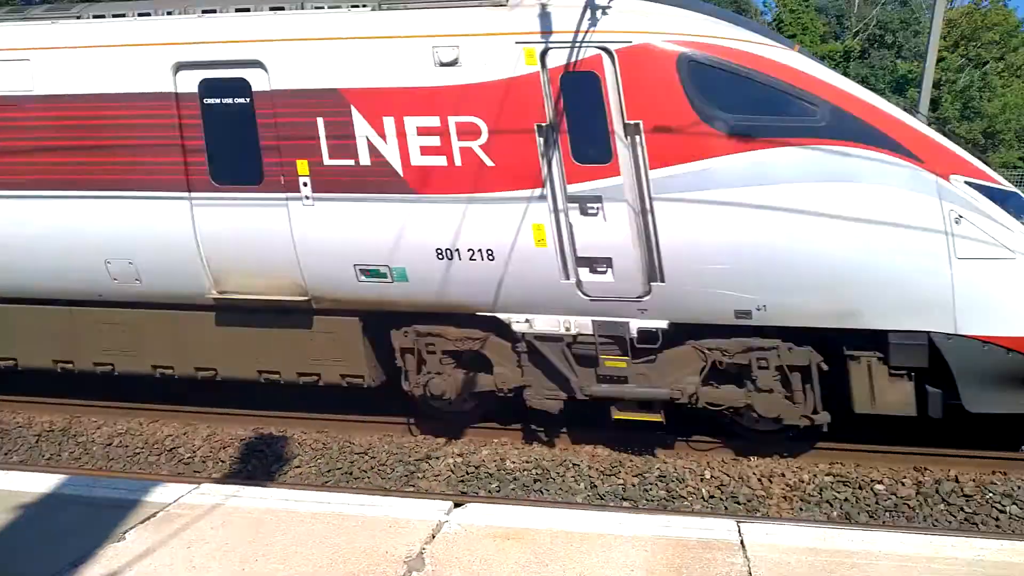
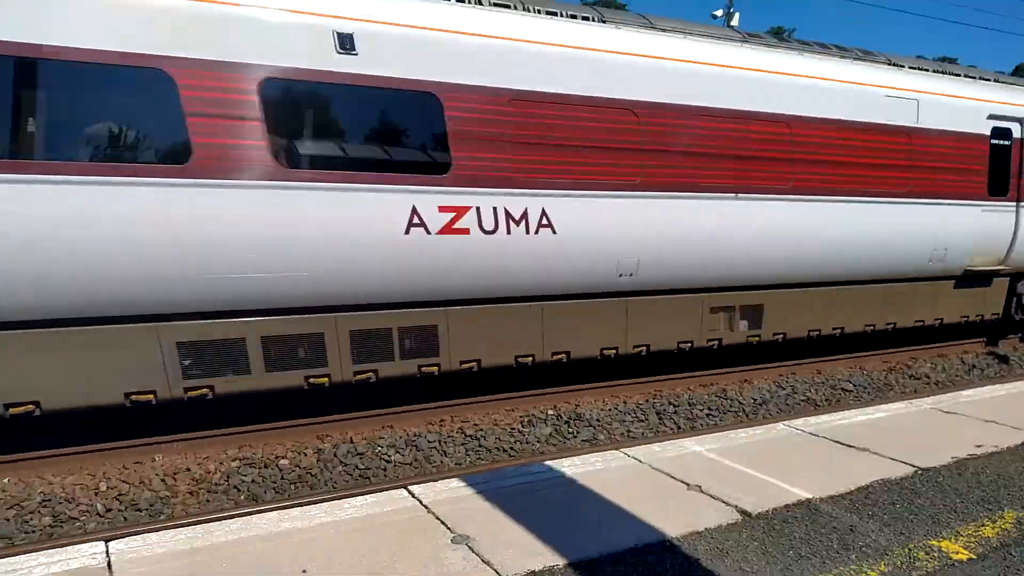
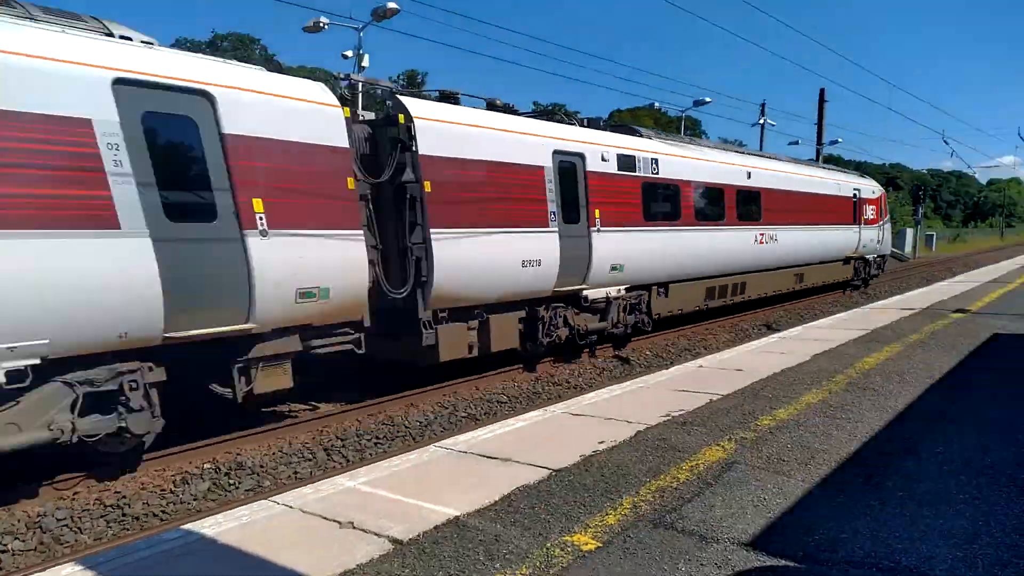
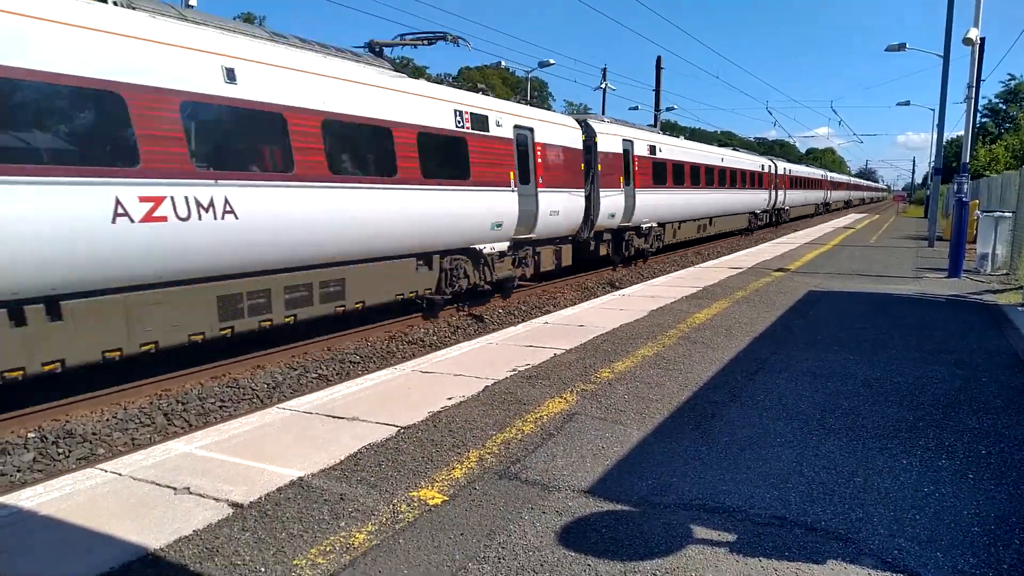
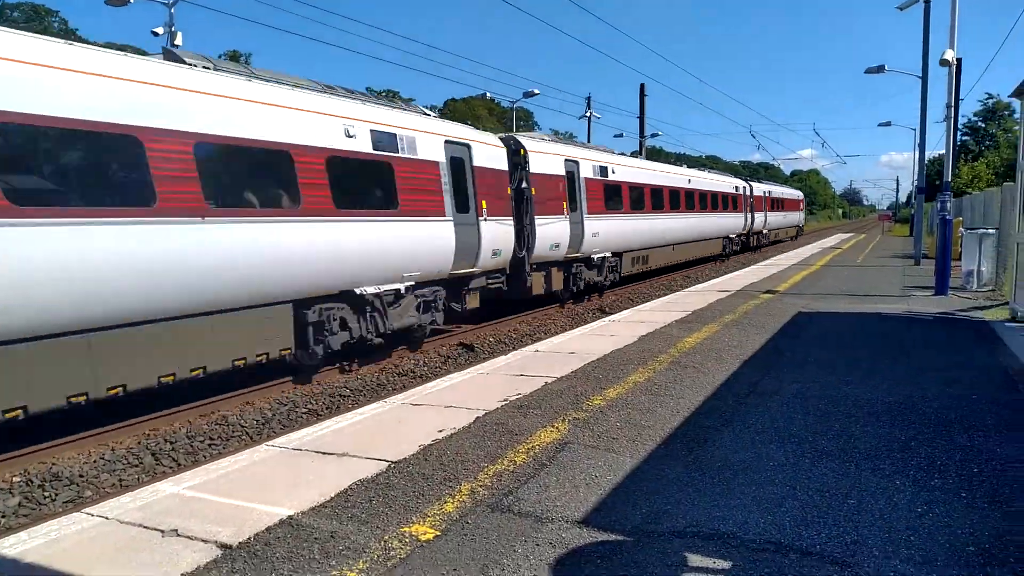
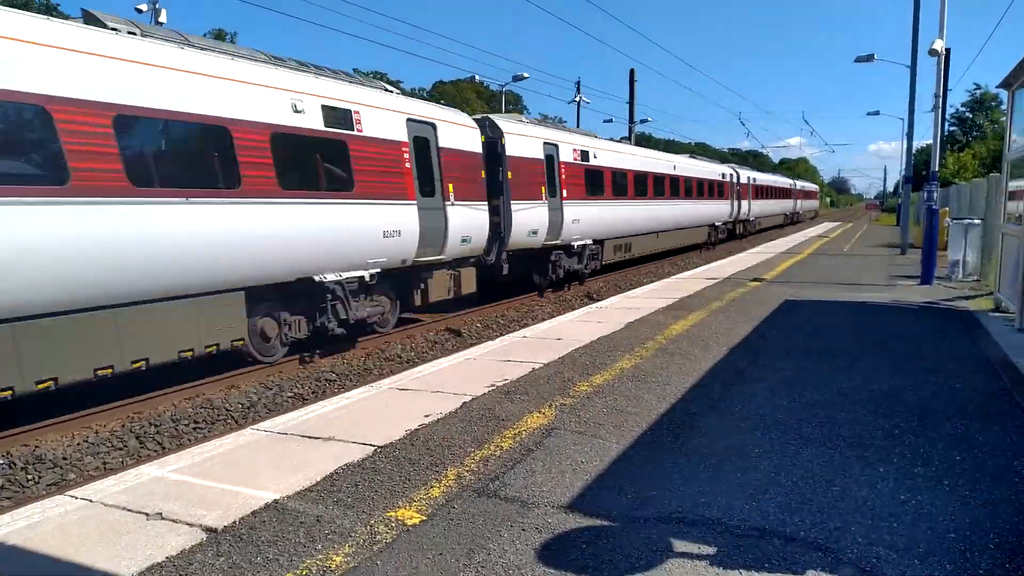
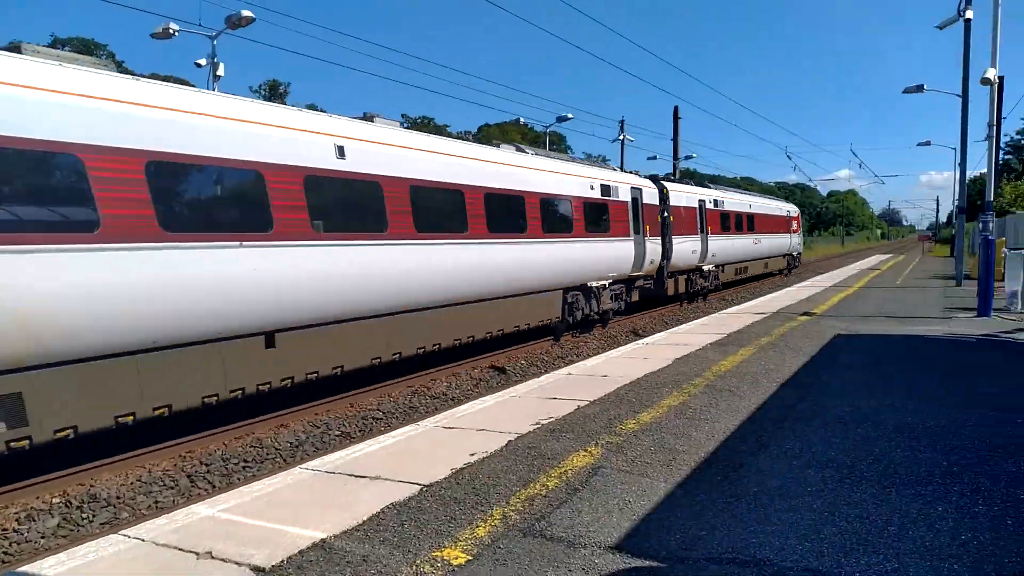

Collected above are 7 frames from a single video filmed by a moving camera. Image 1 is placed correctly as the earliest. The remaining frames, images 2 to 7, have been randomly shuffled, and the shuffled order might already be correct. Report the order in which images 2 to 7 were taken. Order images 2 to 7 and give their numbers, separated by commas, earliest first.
2, 3, 7, 5, 6, 4
